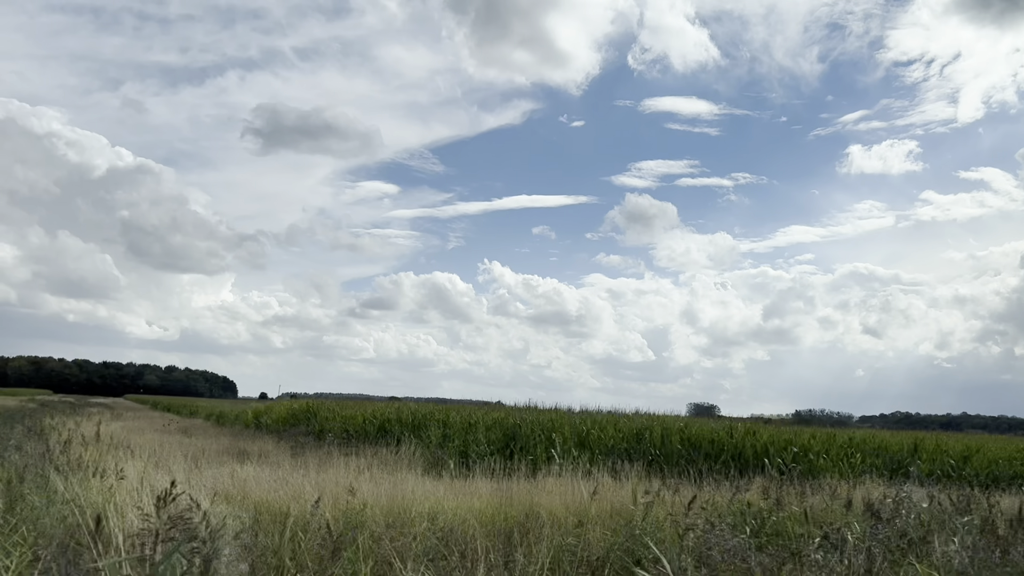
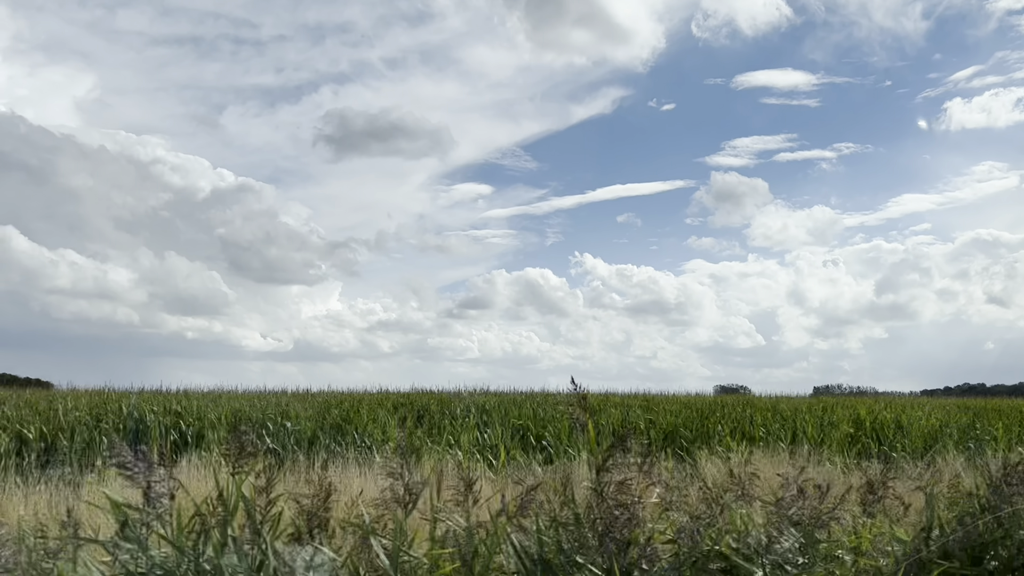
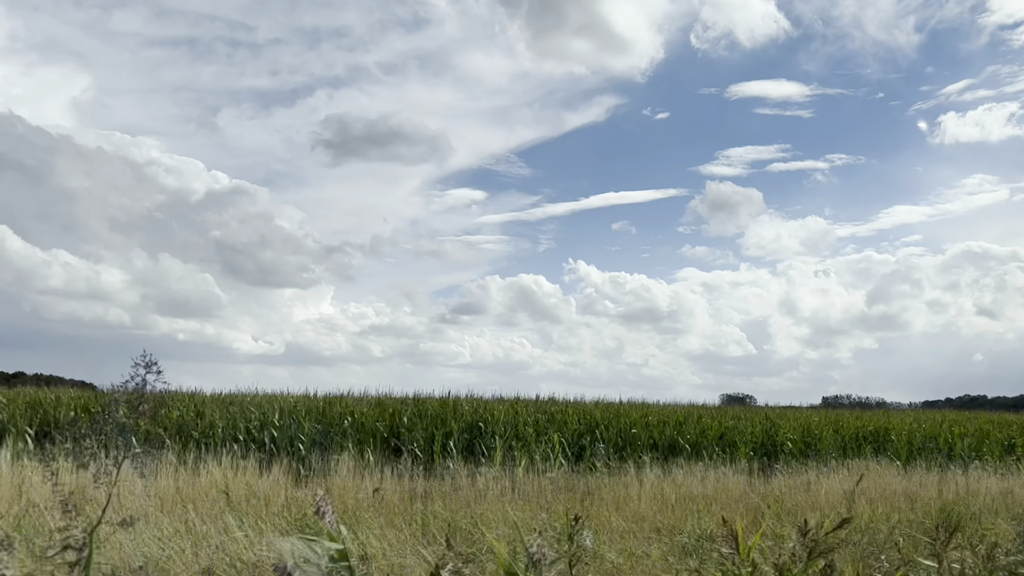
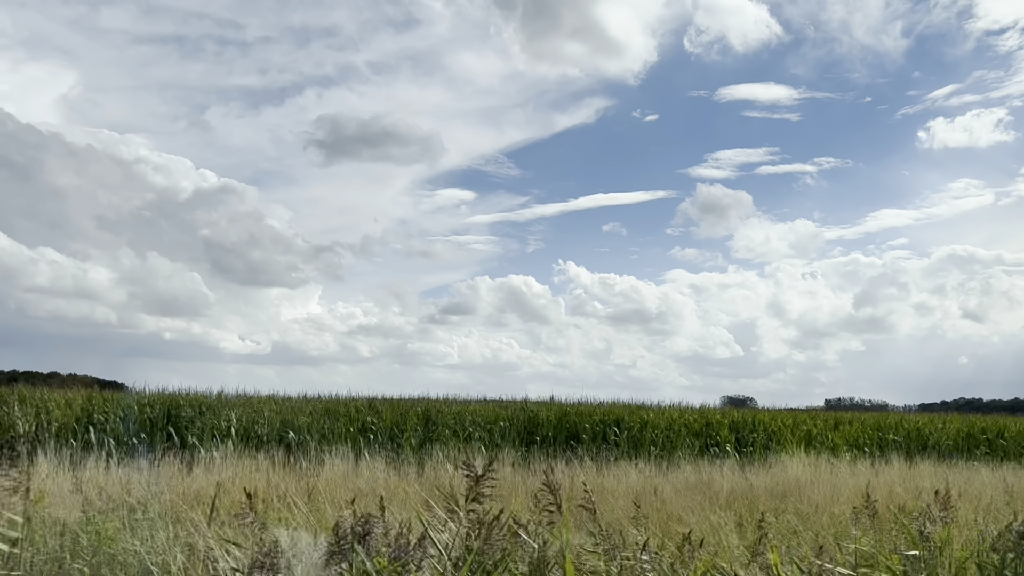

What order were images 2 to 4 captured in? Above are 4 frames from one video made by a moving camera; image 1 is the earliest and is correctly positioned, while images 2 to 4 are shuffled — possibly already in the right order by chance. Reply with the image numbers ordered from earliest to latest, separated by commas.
4, 3, 2
